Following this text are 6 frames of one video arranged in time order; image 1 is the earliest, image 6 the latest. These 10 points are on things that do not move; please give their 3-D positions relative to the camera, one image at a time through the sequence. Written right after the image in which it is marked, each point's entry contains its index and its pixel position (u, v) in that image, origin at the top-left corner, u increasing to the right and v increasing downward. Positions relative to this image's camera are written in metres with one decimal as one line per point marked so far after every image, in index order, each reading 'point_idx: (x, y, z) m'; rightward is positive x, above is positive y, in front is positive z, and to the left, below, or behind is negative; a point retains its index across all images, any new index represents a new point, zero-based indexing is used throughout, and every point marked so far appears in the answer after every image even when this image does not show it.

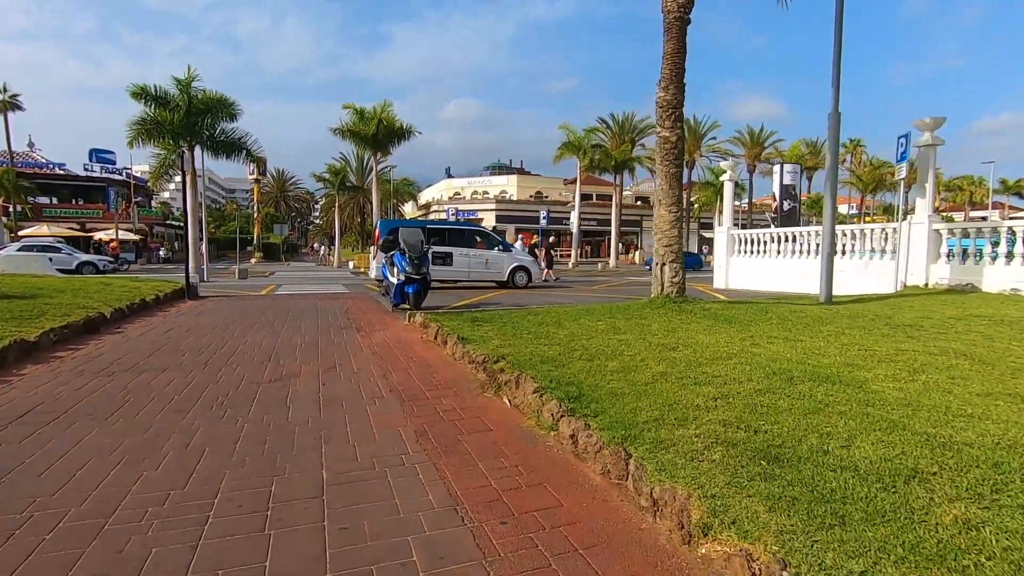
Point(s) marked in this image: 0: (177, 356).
0: (-4.5, -0.9, +7.3) m
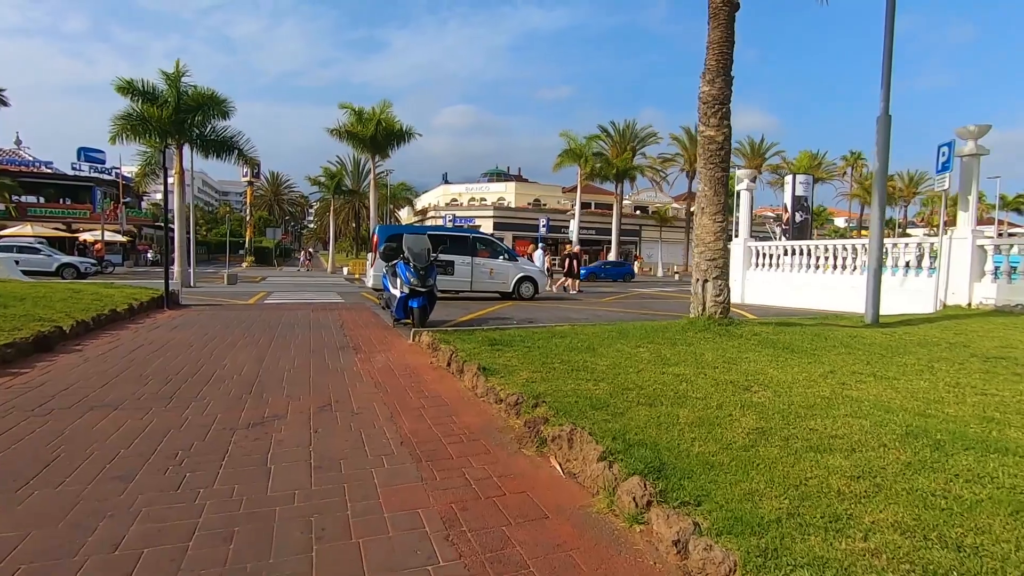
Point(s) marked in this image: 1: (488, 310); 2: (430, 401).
0: (-4.2, -1.1, +6.0) m
1: (-0.7, -0.6, +15.5) m
2: (-0.9, -1.2, +5.7) m
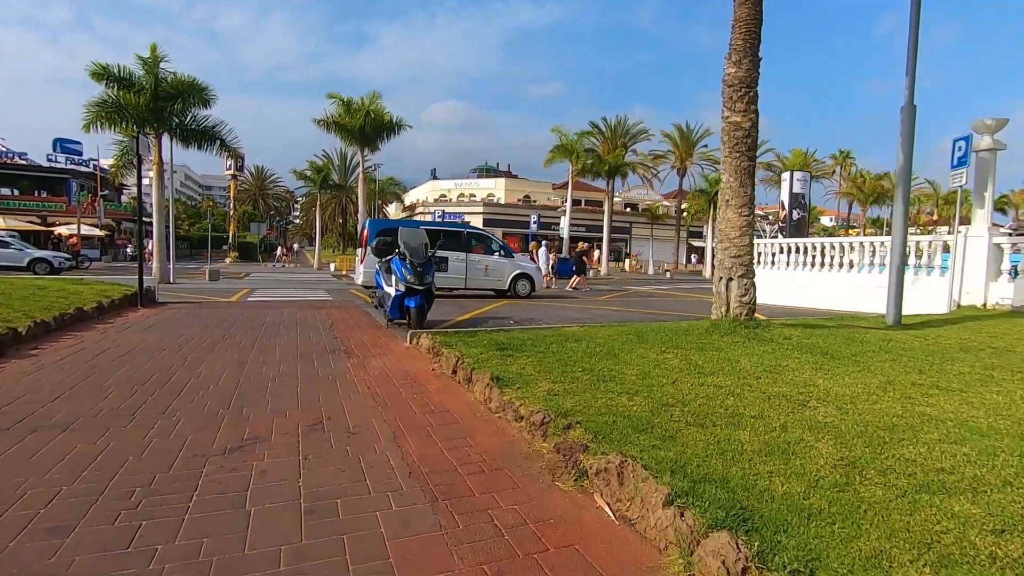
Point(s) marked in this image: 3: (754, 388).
0: (-4.0, -1.1, +5.2) m
1: (-0.7, -0.6, +14.7) m
2: (-0.7, -1.2, +4.9) m
3: (+2.3, -0.9, +5.0) m
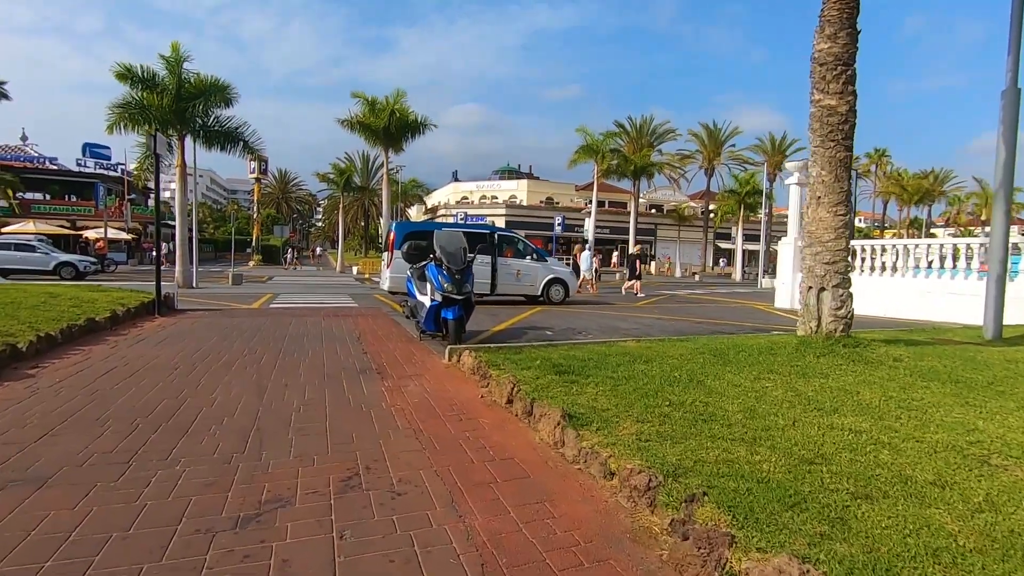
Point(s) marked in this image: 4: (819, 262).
0: (-3.4, -1.2, +4.3) m
1: (+0.2, -0.8, +13.7) m
2: (-0.1, -1.3, +3.9) m
3: (+2.9, -1.1, +3.9) m
4: (+3.9, +0.3, +6.8) m
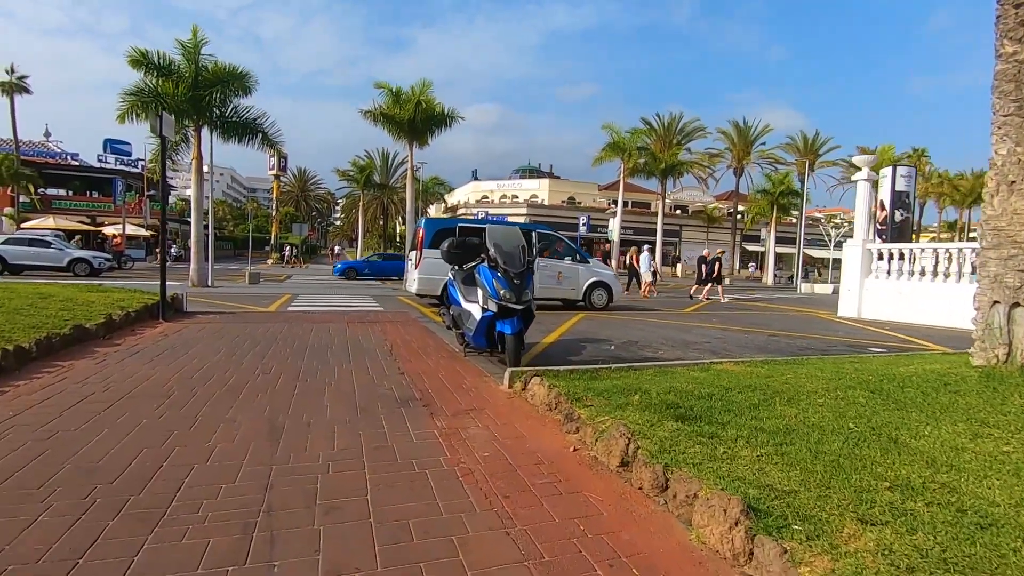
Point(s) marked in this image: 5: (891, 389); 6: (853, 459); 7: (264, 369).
0: (-2.6, -1.3, +2.8) m
1: (+1.3, -0.9, +12.1) m
2: (+0.7, -1.4, +2.3) m
3: (+3.6, -1.2, +2.3) m
4: (+4.7, +0.2, +5.1) m
5: (+3.6, -0.9, +5.1) m
6: (+2.2, -1.1, +3.5) m
7: (-3.1, -1.0, +6.7) m
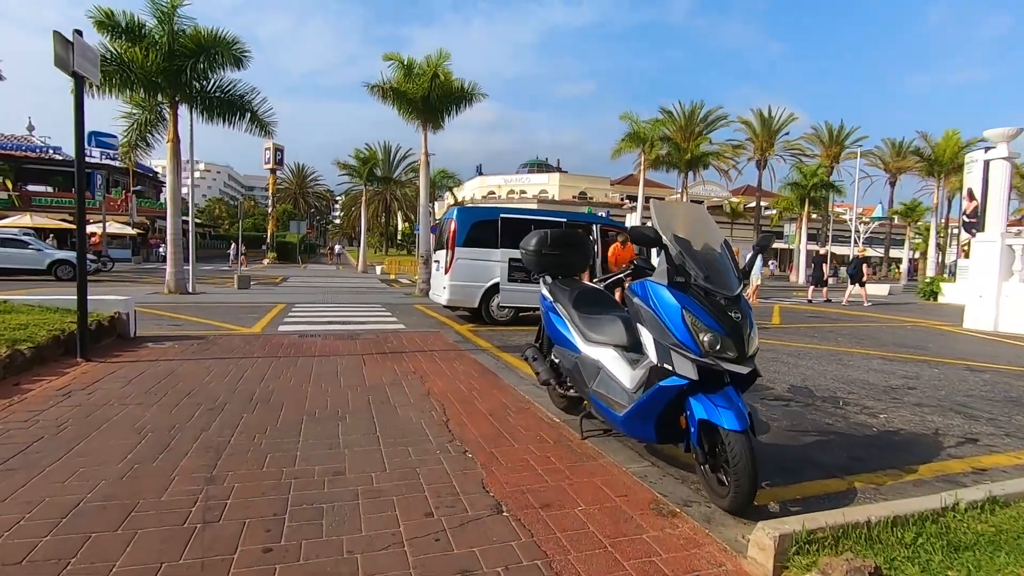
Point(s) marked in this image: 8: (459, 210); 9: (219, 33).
0: (-1.3, -1.6, -0.8) m
1: (+2.6, -1.1, +8.6) m
2: (+2.0, -1.7, -1.2) m
3: (+5.0, -1.5, -1.3) m
4: (+6.0, -0.1, +1.5) m
5: (+4.9, -1.2, +1.6) m
6: (+3.5, -1.3, -0.1) m
7: (-1.8, -1.3, +3.2) m
8: (-1.1, +1.7, +11.5) m
9: (-9.9, +8.6, +18.2) m
